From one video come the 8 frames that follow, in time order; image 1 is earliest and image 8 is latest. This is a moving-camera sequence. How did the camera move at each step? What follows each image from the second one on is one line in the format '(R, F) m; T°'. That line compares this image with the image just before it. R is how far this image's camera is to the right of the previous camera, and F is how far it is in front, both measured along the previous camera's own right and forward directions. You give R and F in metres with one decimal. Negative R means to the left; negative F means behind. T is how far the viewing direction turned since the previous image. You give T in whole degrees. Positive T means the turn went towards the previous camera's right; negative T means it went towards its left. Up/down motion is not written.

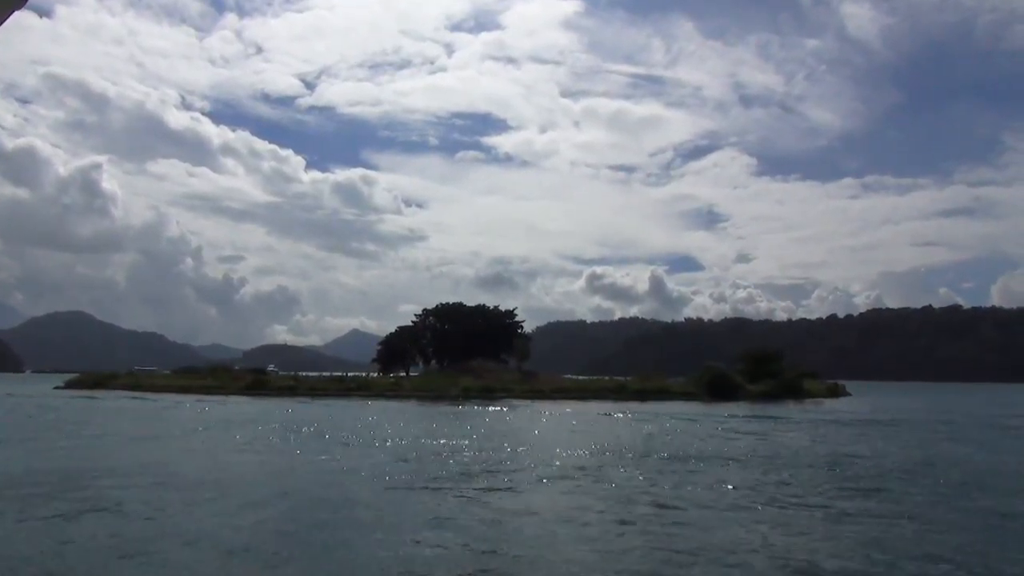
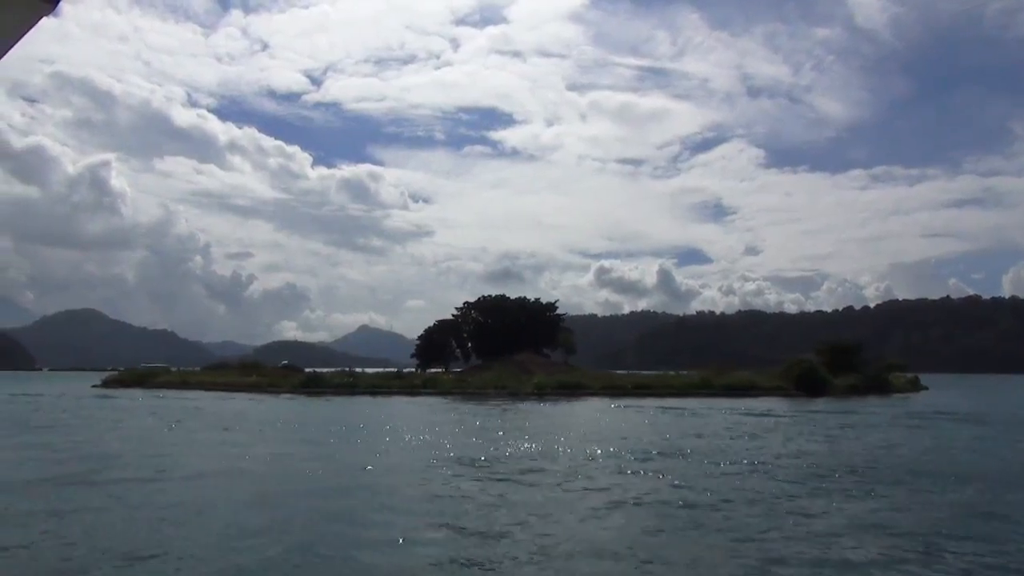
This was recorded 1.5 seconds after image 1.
(-3.0, +2.0) m; -1°
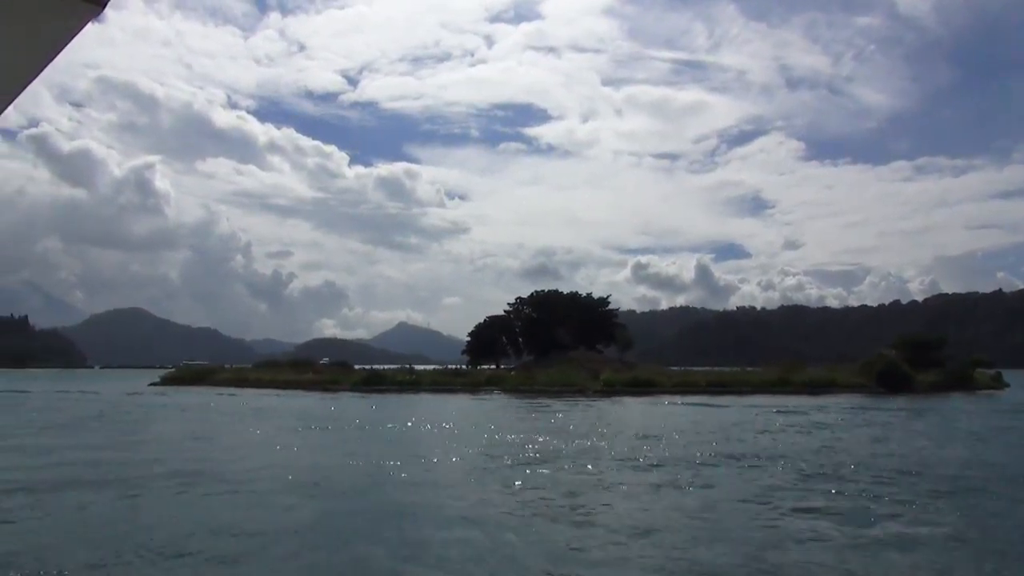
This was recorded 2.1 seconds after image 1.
(-1.4, +0.9) m; -3°
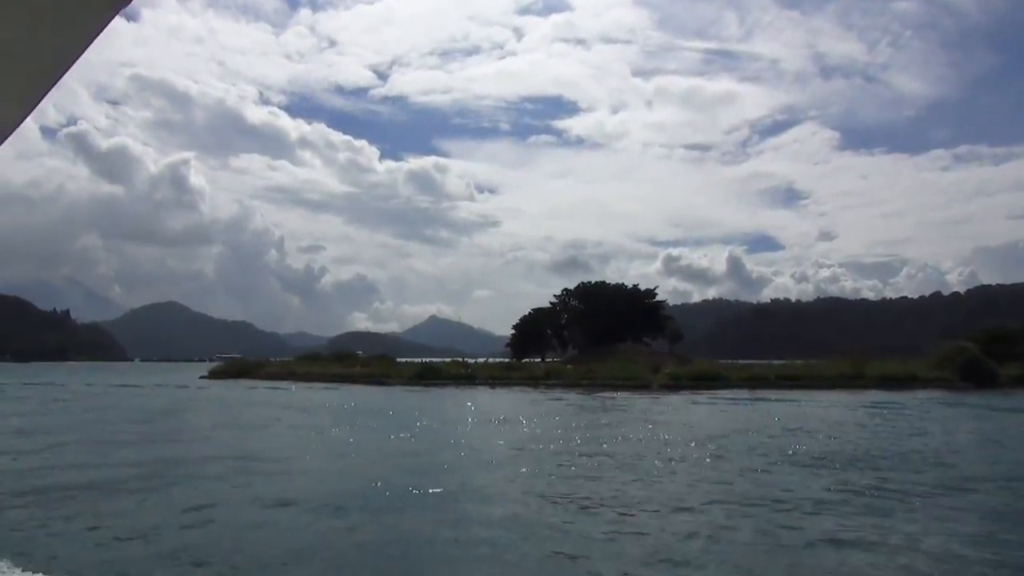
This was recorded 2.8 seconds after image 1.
(-1.3, +1.0) m; -2°
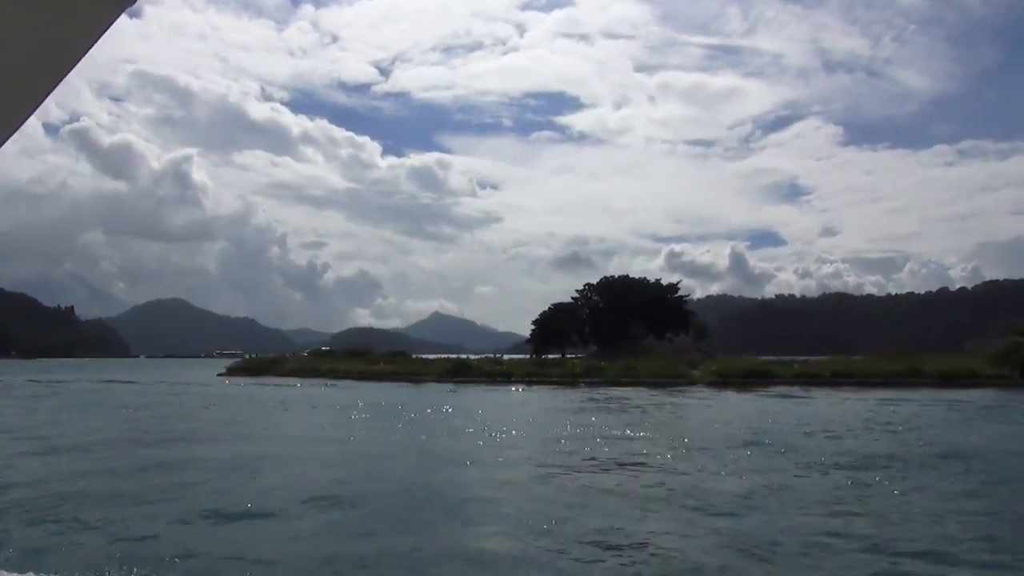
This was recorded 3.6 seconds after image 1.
(-1.5, +1.2) m; 0°
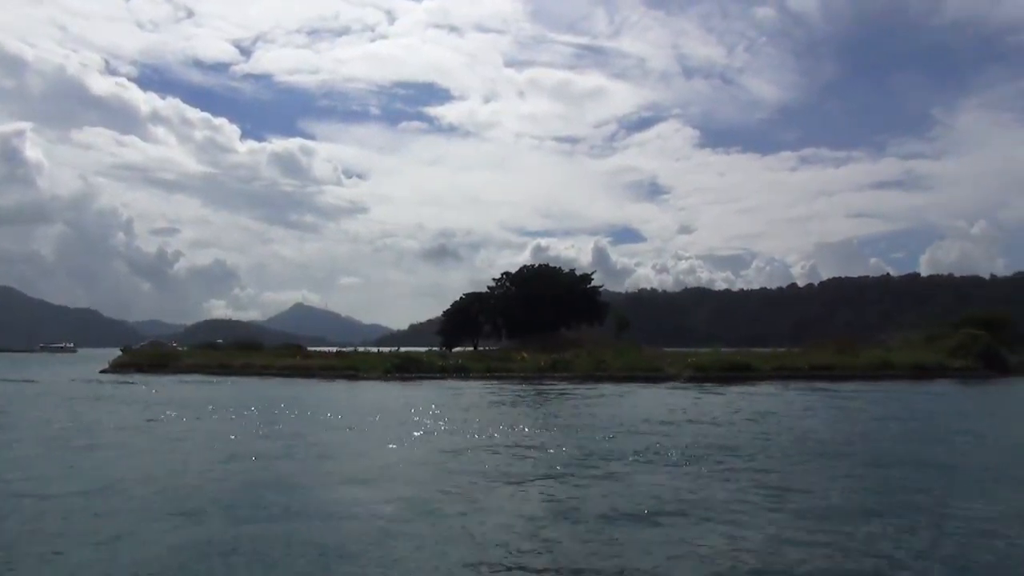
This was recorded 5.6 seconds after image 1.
(-3.7, +3.3) m; +10°
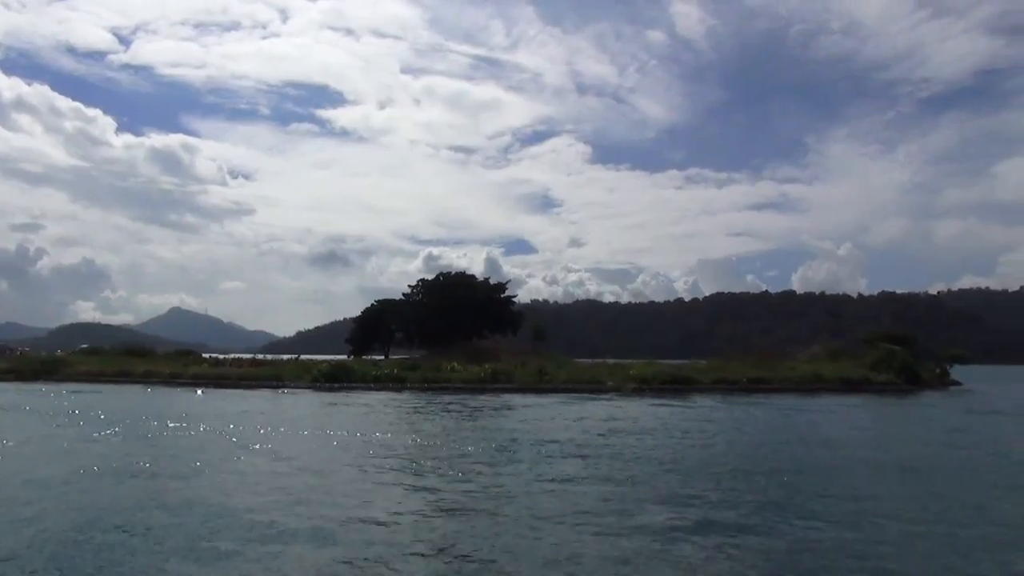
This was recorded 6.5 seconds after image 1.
(-2.0, +1.0) m; +8°
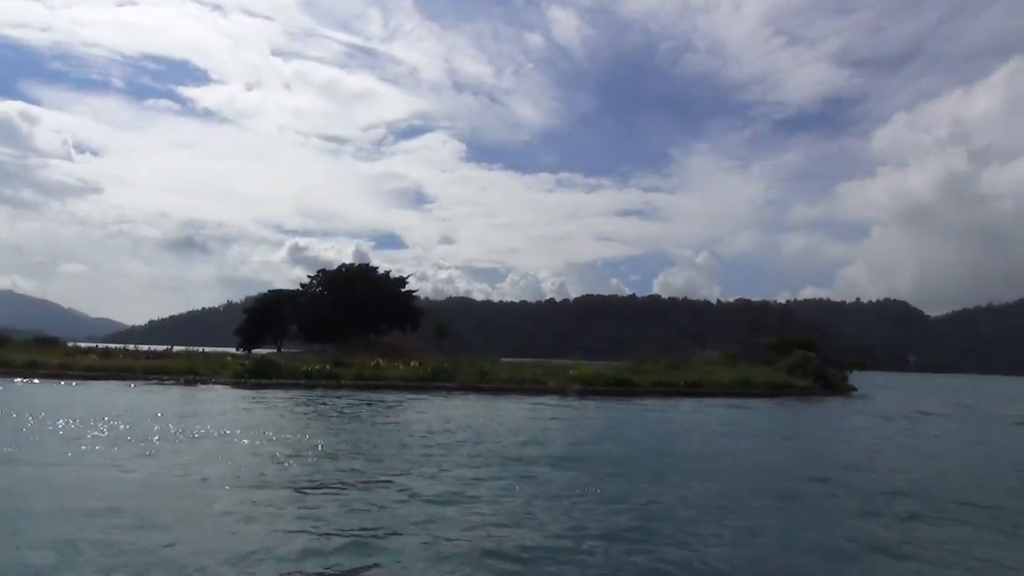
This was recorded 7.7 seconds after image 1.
(-2.8, +1.1) m; +10°
